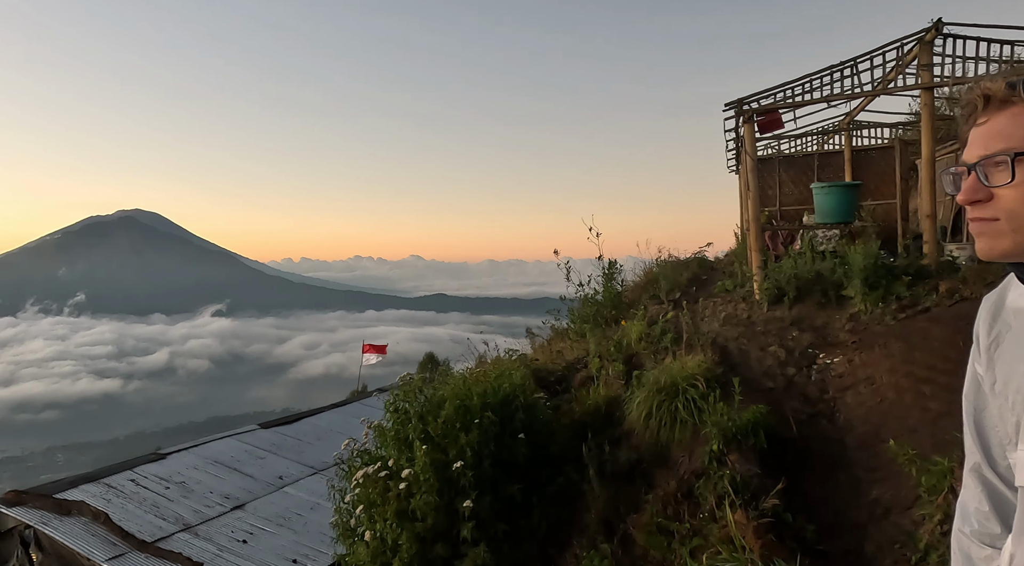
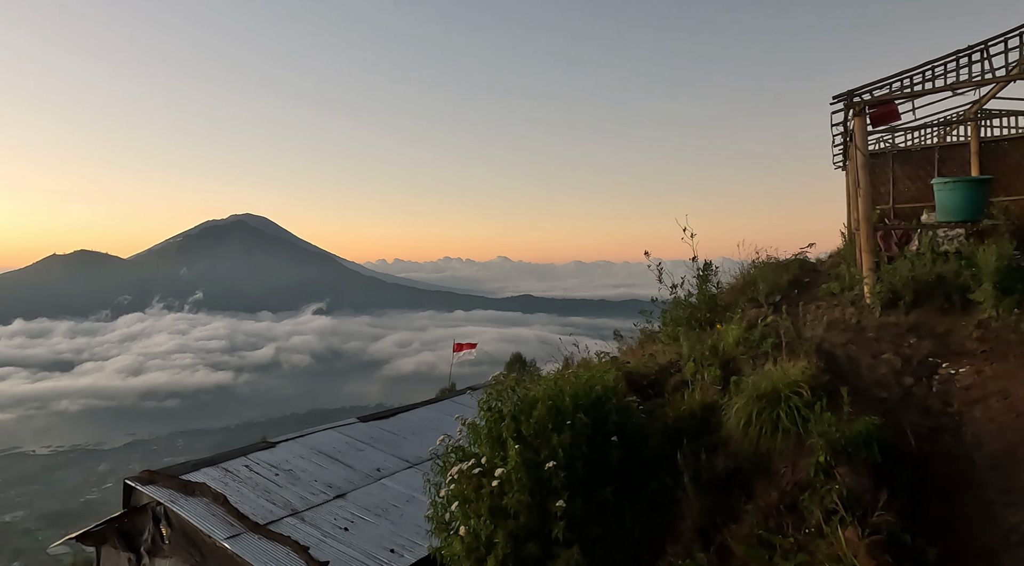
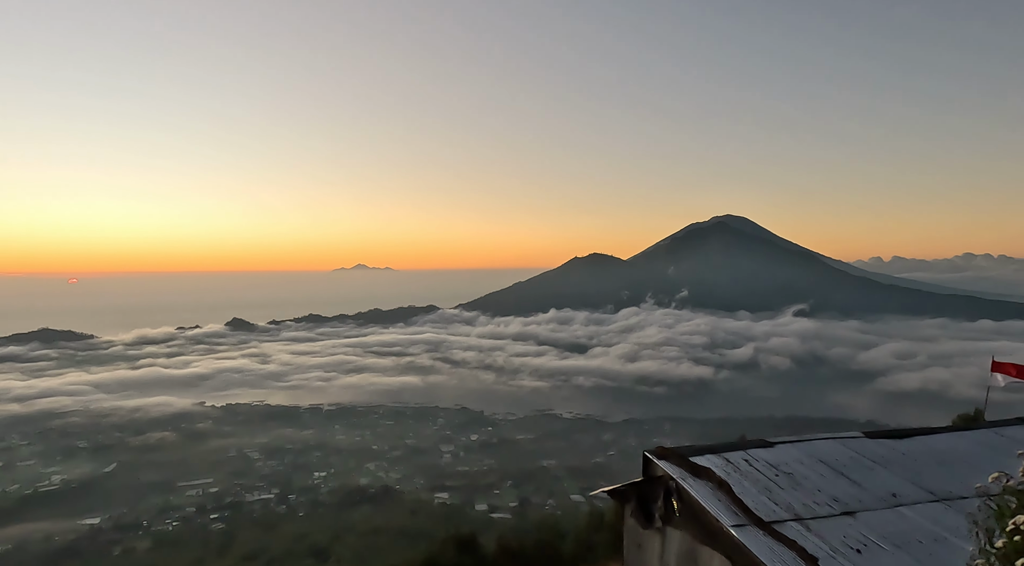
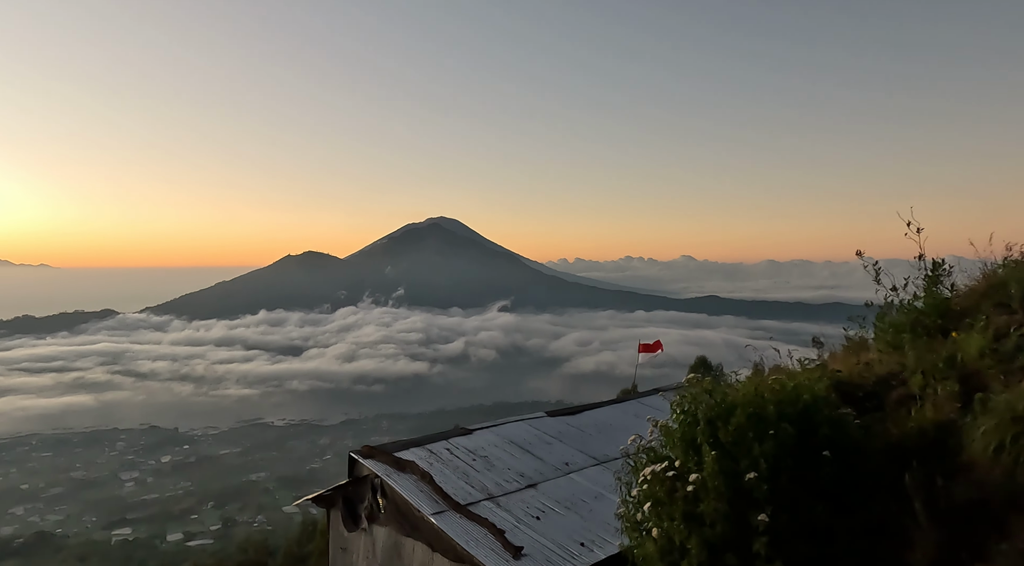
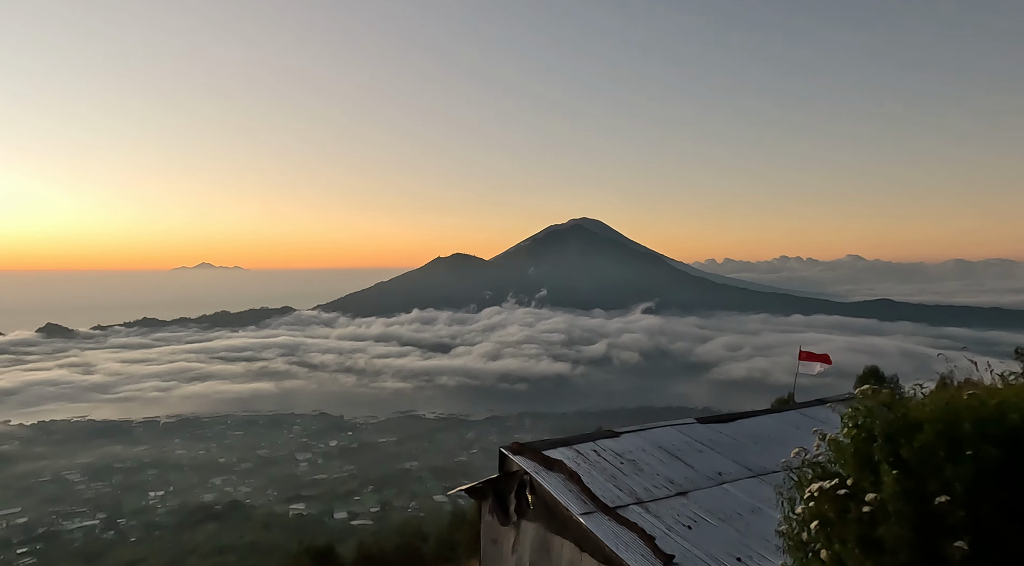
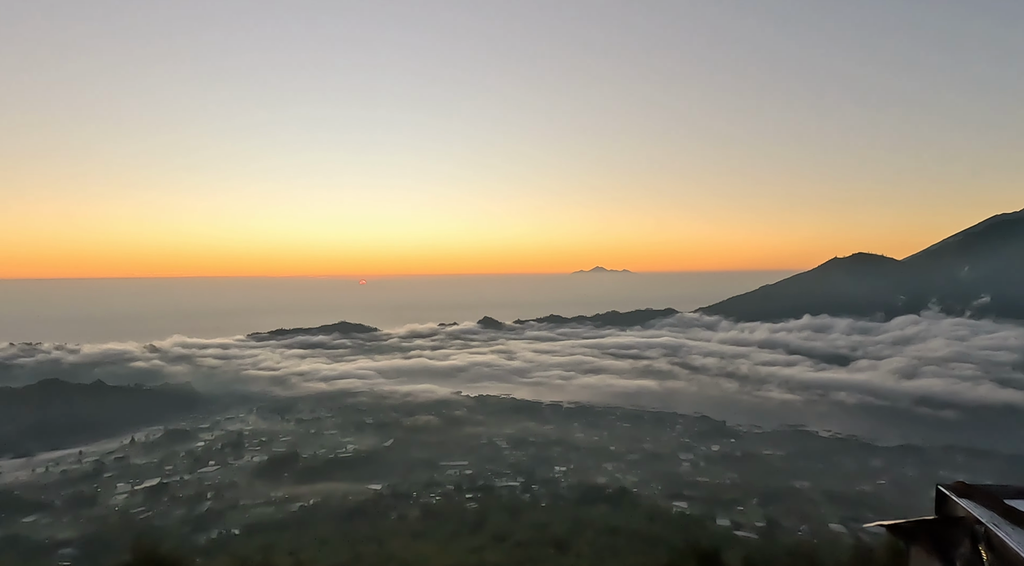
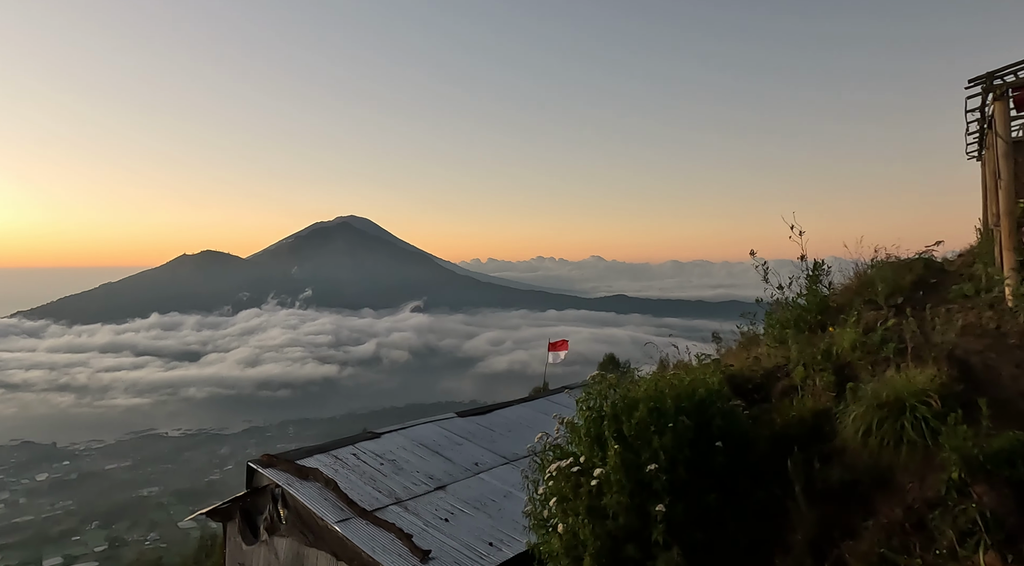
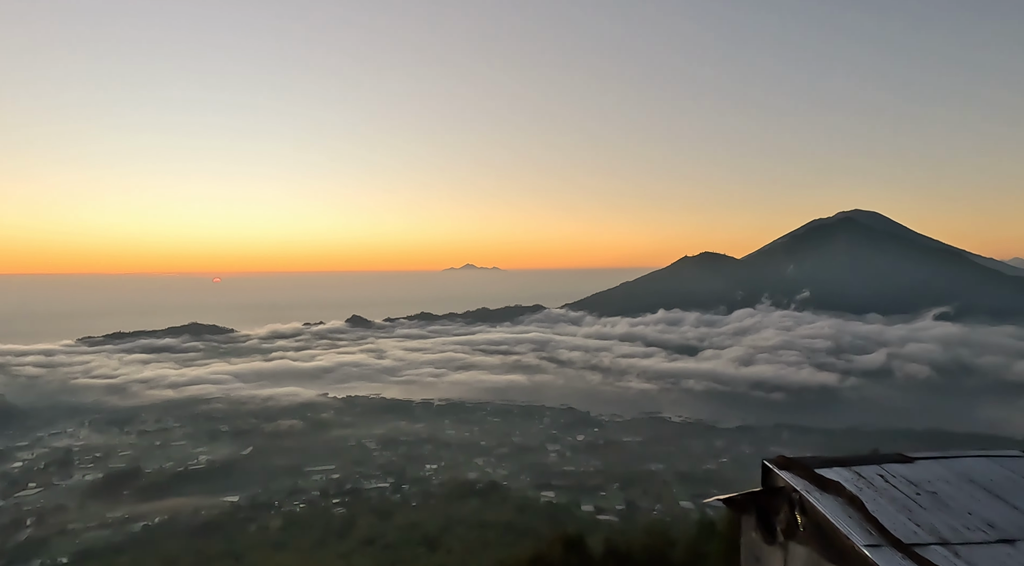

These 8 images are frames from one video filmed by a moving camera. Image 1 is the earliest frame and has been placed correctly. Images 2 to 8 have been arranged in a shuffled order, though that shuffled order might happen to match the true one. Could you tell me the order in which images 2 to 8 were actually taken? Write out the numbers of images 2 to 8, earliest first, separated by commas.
2, 7, 4, 5, 3, 8, 6
